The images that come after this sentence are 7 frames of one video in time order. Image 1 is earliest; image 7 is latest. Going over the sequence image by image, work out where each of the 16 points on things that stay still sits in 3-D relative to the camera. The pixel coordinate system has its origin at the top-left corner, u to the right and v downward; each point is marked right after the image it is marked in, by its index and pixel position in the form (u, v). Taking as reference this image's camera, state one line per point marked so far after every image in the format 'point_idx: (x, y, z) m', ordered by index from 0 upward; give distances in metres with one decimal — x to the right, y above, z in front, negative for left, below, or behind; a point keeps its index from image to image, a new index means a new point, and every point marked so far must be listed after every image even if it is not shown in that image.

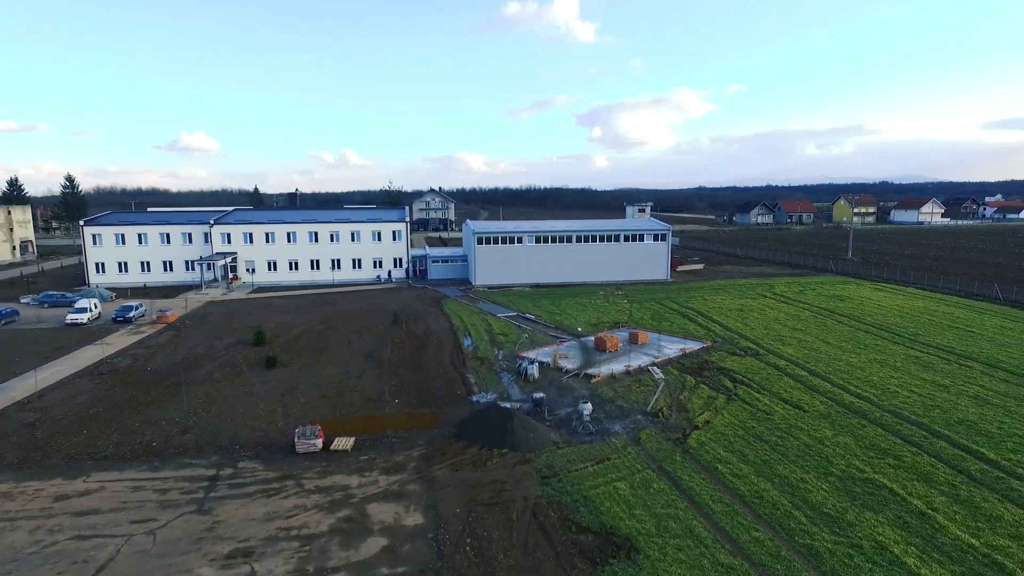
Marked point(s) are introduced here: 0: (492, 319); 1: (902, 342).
0: (-0.4, -0.7, +16.4) m
1: (+7.2, -1.0, +13.8) m
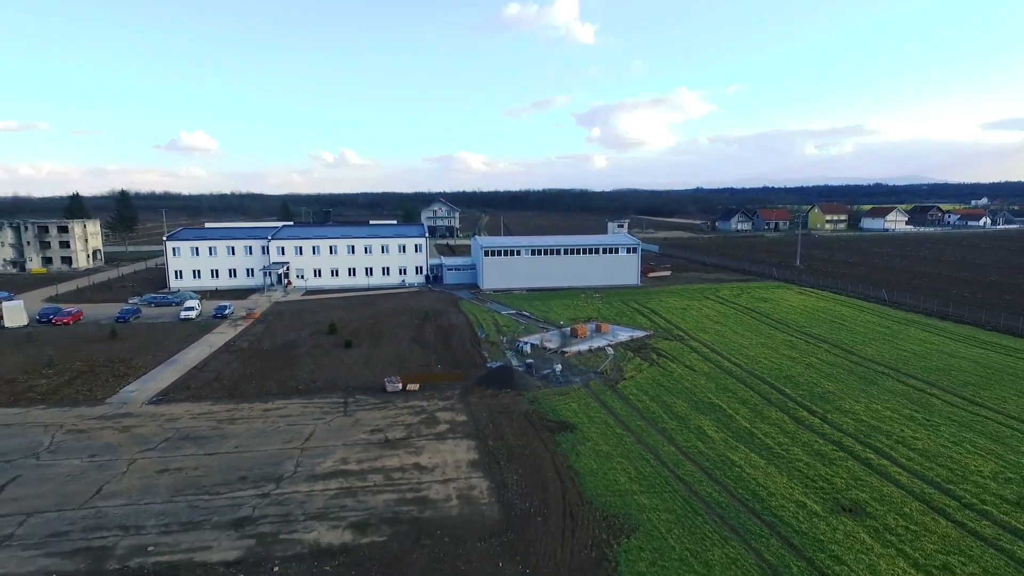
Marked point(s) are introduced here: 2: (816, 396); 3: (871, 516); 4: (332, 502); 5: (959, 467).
0: (-0.4, -0.8, +22.2) m
1: (+7.2, -1.1, +19.6) m
2: (+5.4, -1.9, +13.3) m
3: (+4.0, -2.5, +8.3) m
4: (-2.1, -2.5, +9.0) m
5: (+5.9, -2.3, +9.8) m
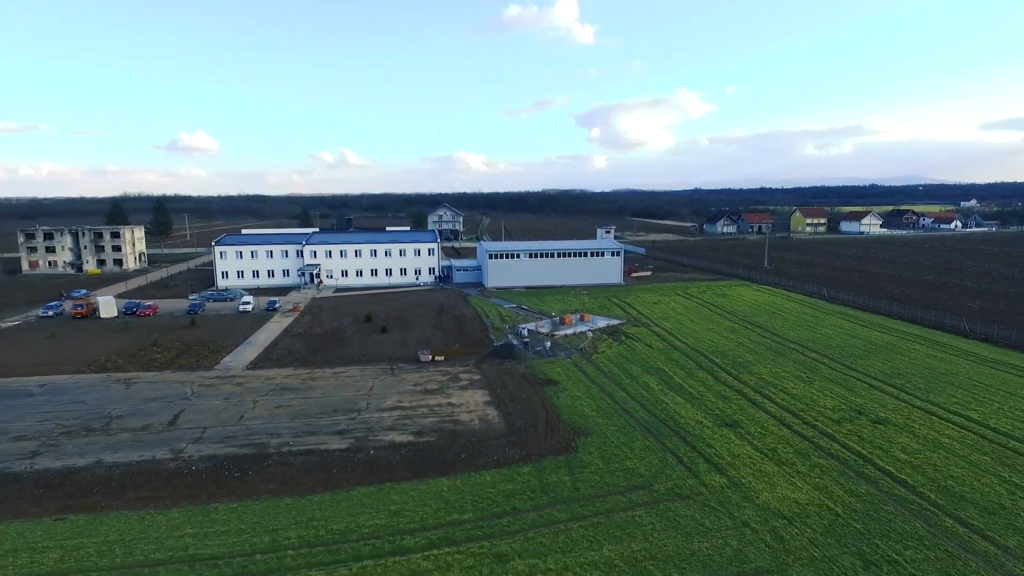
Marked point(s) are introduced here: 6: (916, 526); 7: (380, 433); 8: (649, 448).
0: (-0.4, -0.7, +27.1) m
1: (+7.3, -1.0, +24.4) m
2: (+5.5, -1.8, +18.1) m
3: (+4.1, -2.4, +13.1) m
4: (-2.1, -2.4, +13.9) m
5: (+5.9, -2.2, +14.6) m
6: (+5.0, -2.9, +9.1) m
7: (-2.3, -2.5, +13.2) m
8: (+2.2, -2.6, +12.0) m
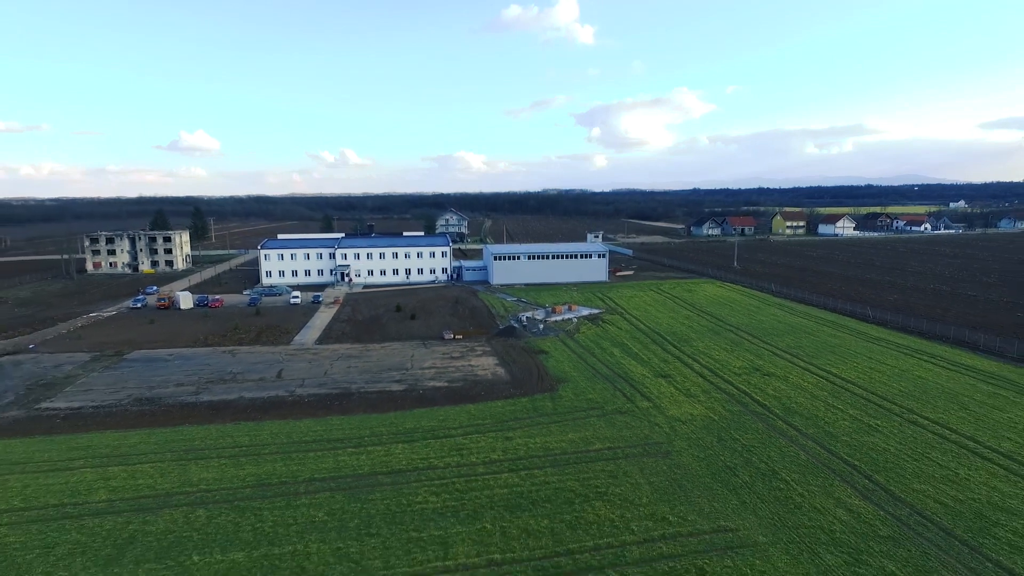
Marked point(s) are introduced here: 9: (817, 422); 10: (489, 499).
0: (-0.3, -0.6, +33.1) m
1: (+7.3, -0.9, +30.5) m
2: (+5.5, -1.7, +24.2) m
3: (+4.1, -2.3, +19.2) m
4: (-2.0, -2.3, +19.9) m
5: (+6.0, -2.1, +20.7) m
6: (+5.0, -2.8, +15.2) m
7: (-2.3, -2.4, +19.3) m
8: (+2.3, -2.4, +18.0) m
9: (+6.2, -2.7, +15.2) m
10: (-0.3, -3.2, +11.5) m
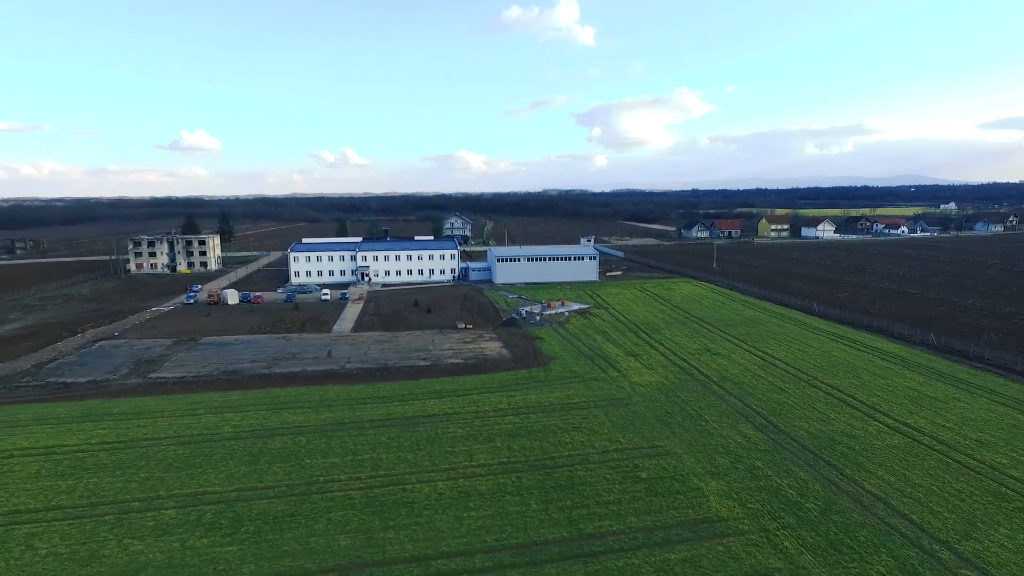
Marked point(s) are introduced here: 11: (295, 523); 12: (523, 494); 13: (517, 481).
0: (-0.3, -0.5, +38.3) m
1: (+7.4, -0.8, +35.7) m
2: (+5.6, -1.6, +29.4) m
3: (+4.2, -2.2, +24.4) m
4: (-2.0, -2.2, +25.1) m
5: (+6.0, -2.0, +25.9) m
6: (+5.1, -2.7, +20.3) m
7: (-2.2, -2.3, +24.5) m
8: (+2.3, -2.3, +23.2) m
9: (+6.3, -2.7, +20.4) m
10: (-0.3, -3.1, +16.7) m
11: (-3.5, -3.8, +12.2) m
12: (+0.2, -3.6, +13.1) m
13: (+0.1, -3.5, +13.7) m
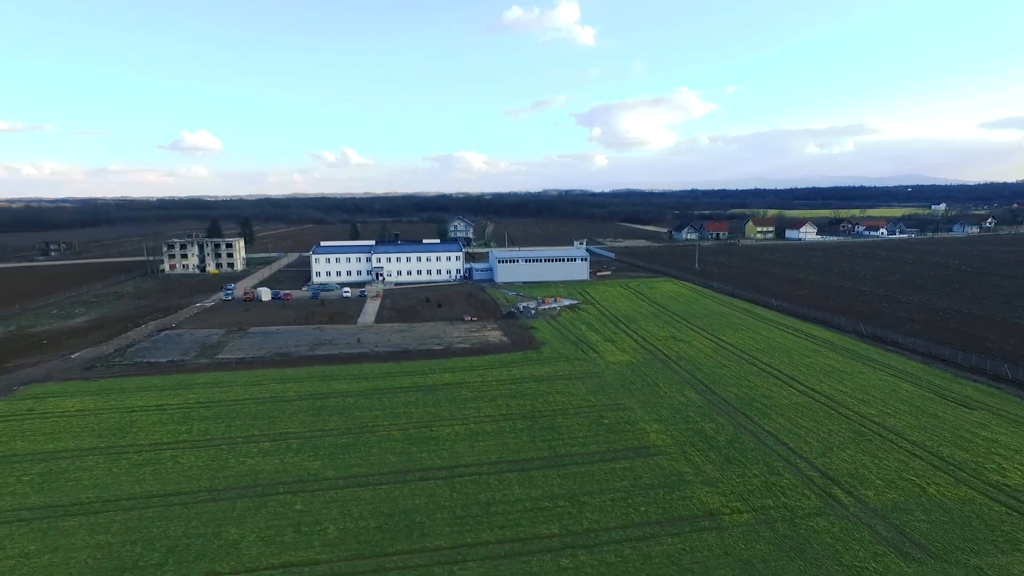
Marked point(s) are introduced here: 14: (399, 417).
0: (-0.3, -0.4, +43.4) m
1: (+7.3, -0.7, +40.8) m
2: (+5.5, -1.5, +34.5) m
3: (+4.1, -2.1, +29.4) m
4: (-2.0, -2.1, +30.2) m
5: (+6.0, -1.9, +31.0) m
6: (+5.0, -2.6, +25.4) m
7: (-2.3, -2.2, +29.6) m
8: (+2.3, -2.3, +28.3) m
9: (+6.2, -2.6, +25.5) m
10: (-0.4, -3.1, +21.8) m
11: (-3.6, -3.7, +17.3) m
12: (+0.1, -3.5, +18.2) m
13: (0.0, -3.4, +18.8) m
14: (-3.0, -3.4, +19.6) m
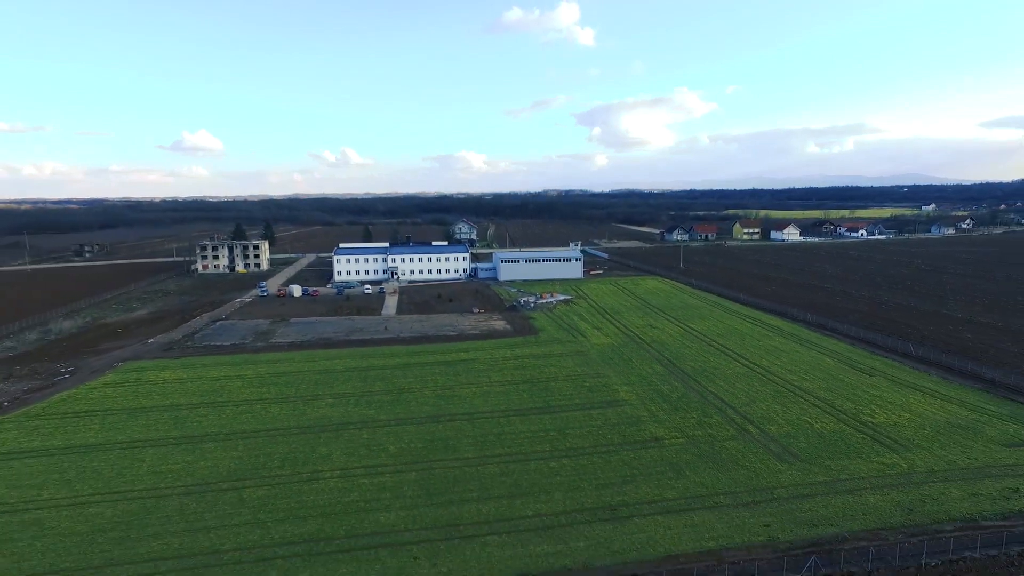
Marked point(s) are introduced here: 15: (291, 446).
0: (-0.2, -0.2, +49.1) m
1: (+7.5, -0.5, +46.4) m
2: (+5.6, -1.3, +40.1) m
3: (+4.2, -1.9, +35.1) m
4: (-1.9, -1.9, +35.9) m
5: (+6.1, -1.7, +36.6) m
6: (+5.1, -2.4, +31.1) m
7: (-2.1, -2.0, +35.2) m
8: (+2.4, -2.1, +34.0) m
9: (+6.4, -2.4, +31.2) m
10: (-0.2, -2.9, +27.5) m
11: (-3.5, -3.5, +22.9) m
12: (+0.3, -3.3, +23.8) m
13: (+0.2, -3.2, +24.5) m
14: (-2.8, -3.2, +25.3) m
15: (-5.6, -4.0, +18.9) m
